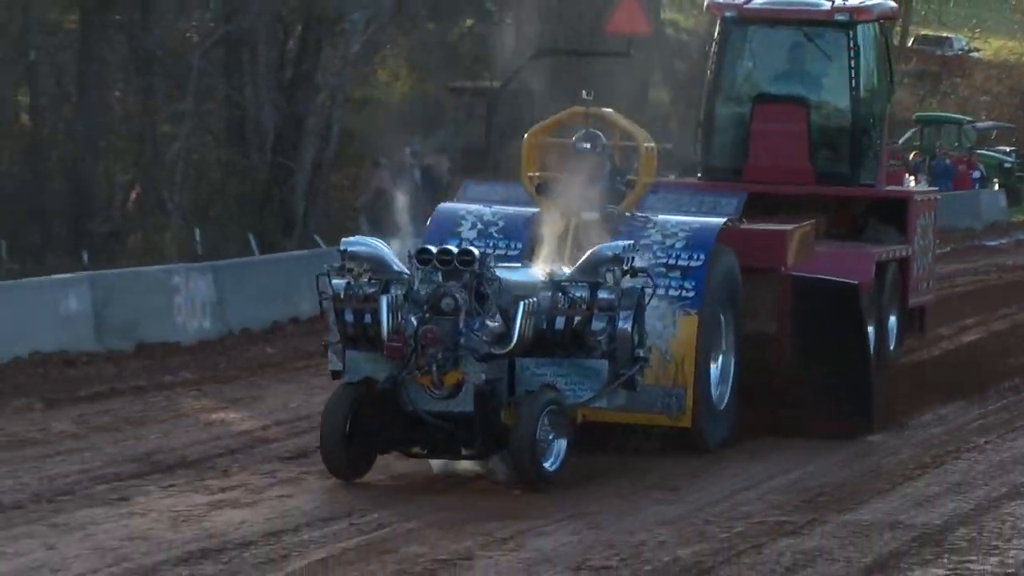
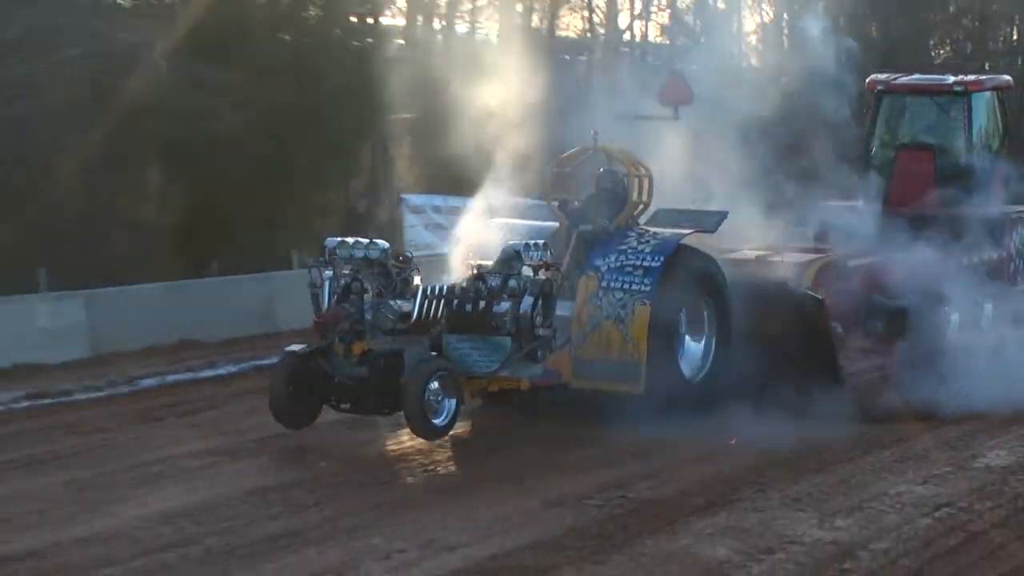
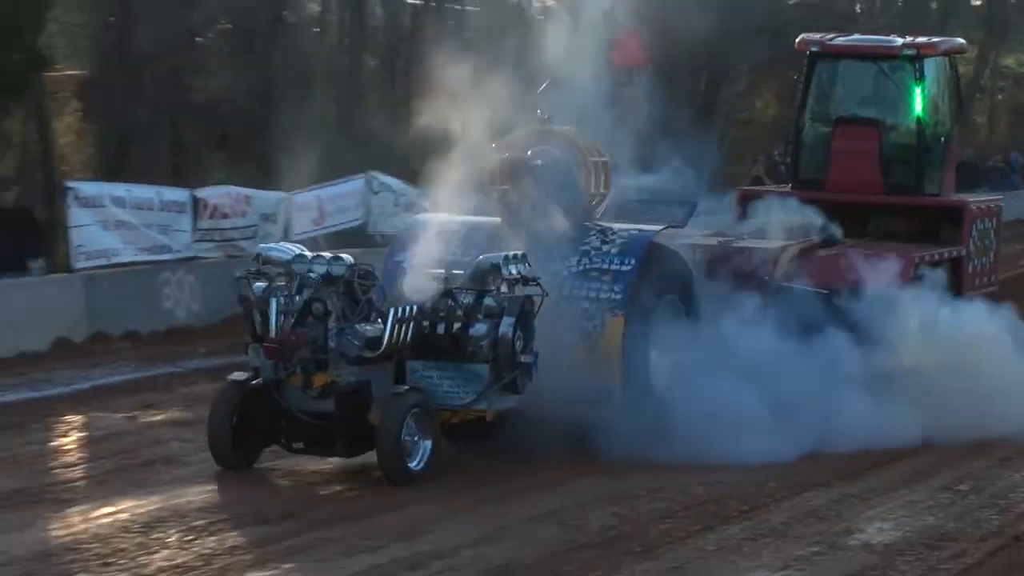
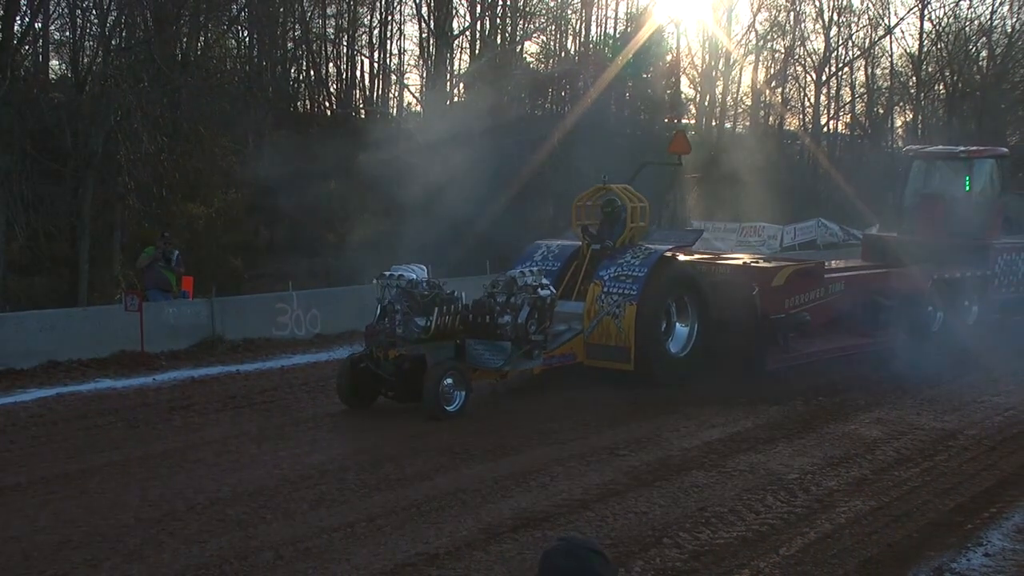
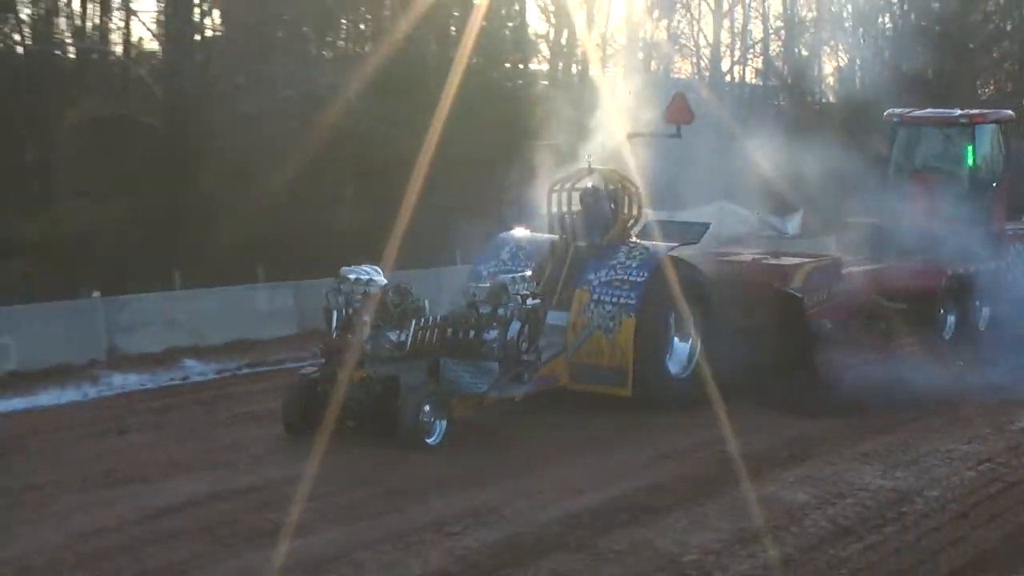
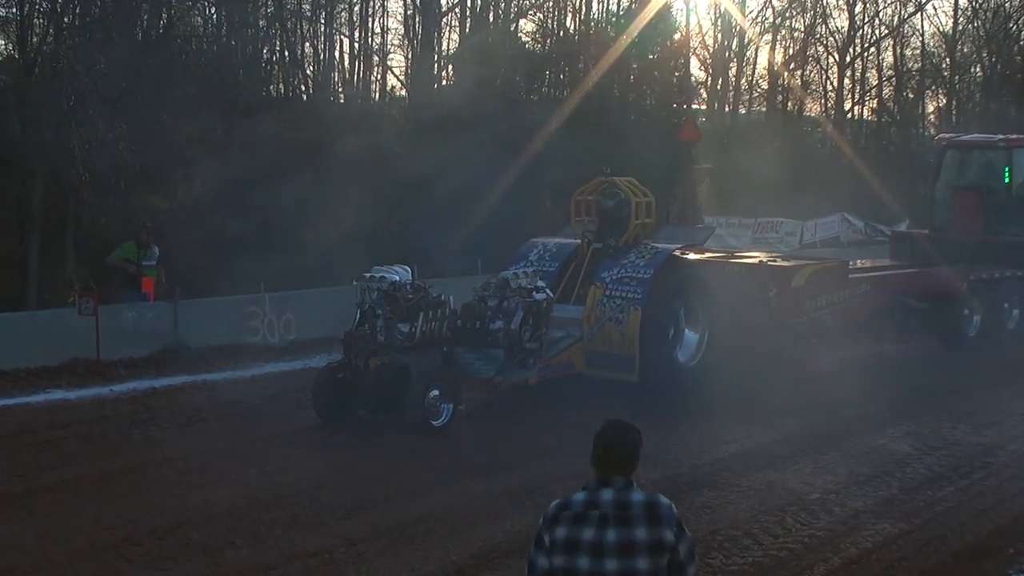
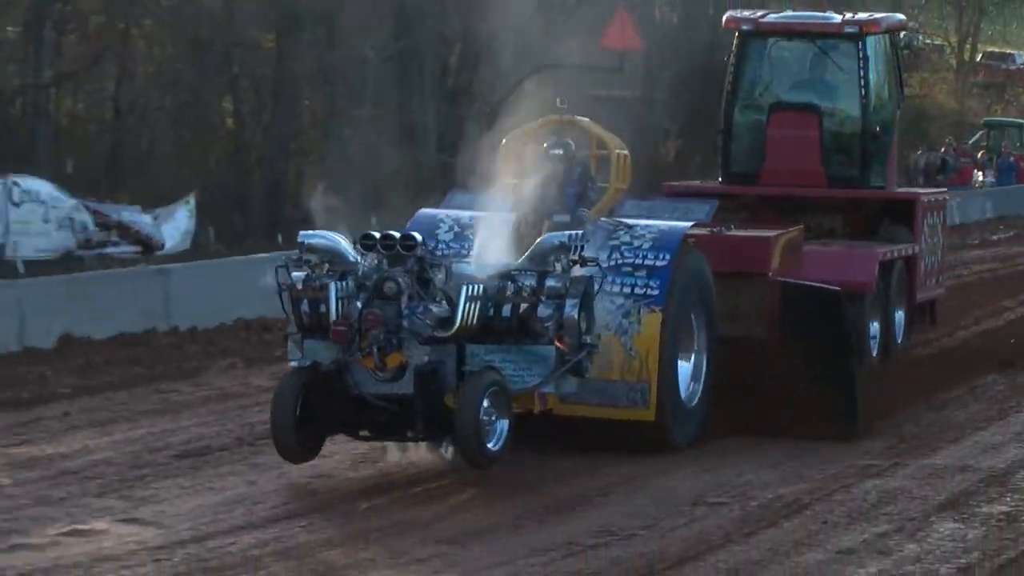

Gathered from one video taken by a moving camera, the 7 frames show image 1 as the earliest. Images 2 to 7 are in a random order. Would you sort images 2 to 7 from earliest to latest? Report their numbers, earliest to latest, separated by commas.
7, 3, 2, 5, 4, 6
